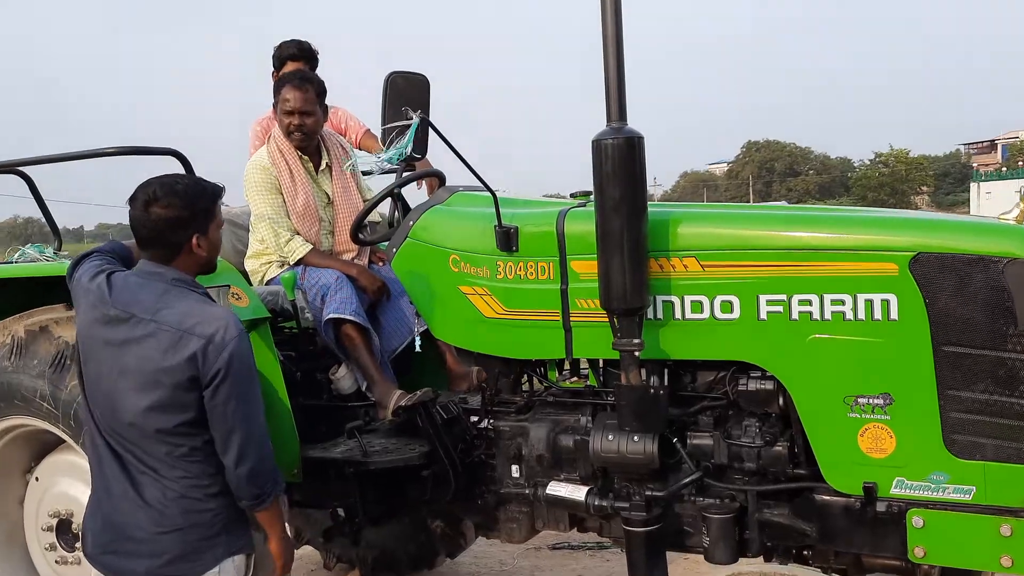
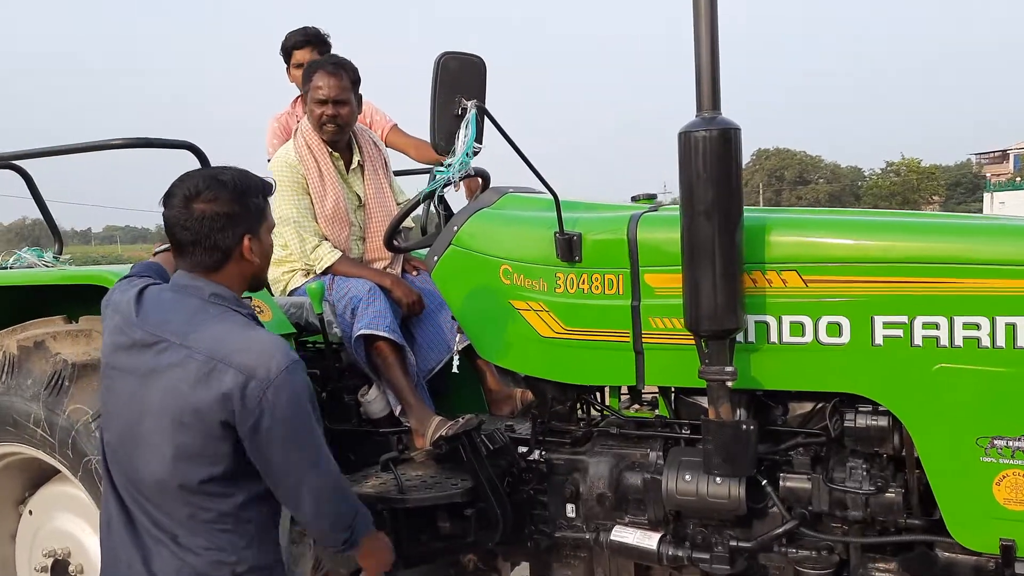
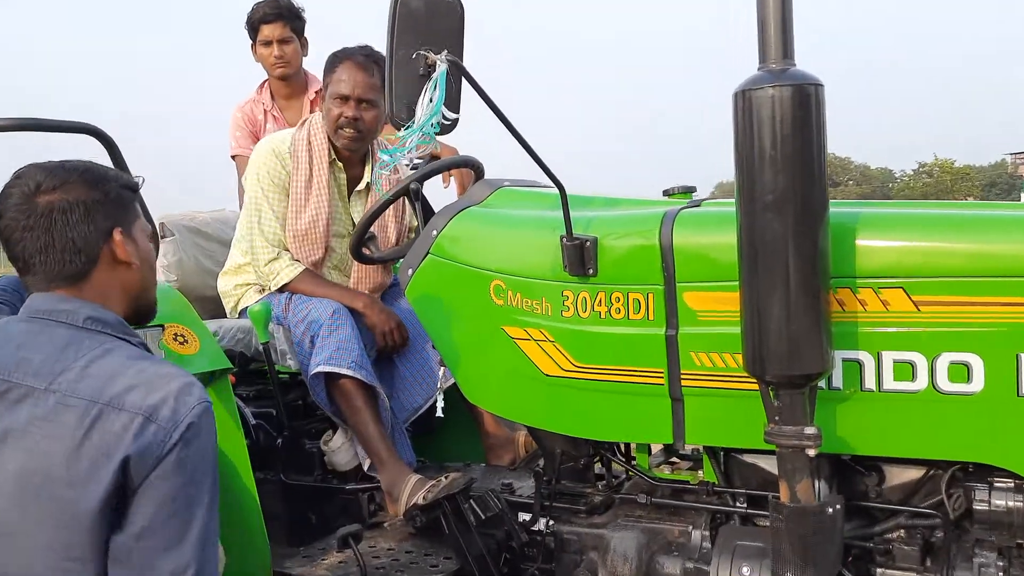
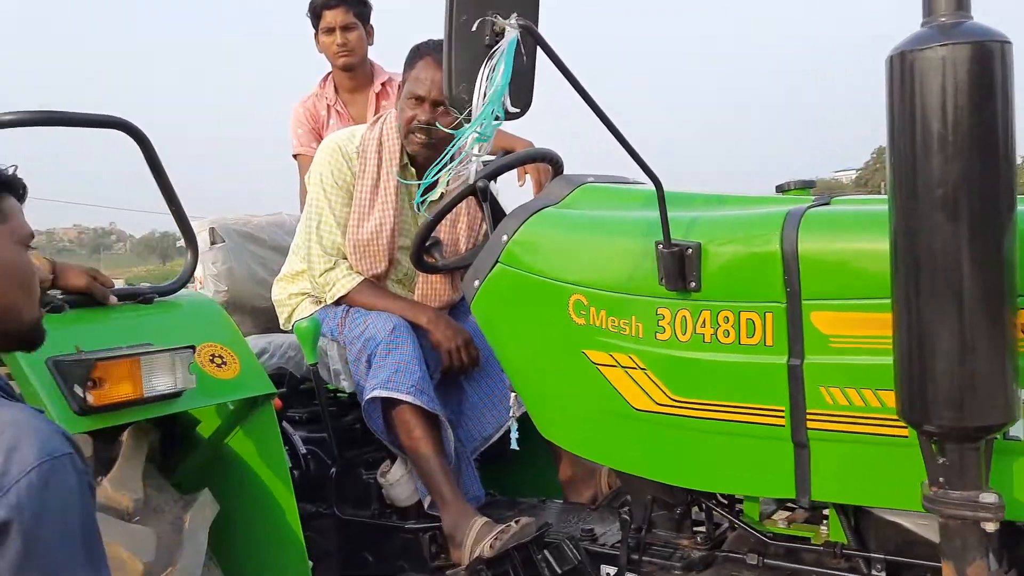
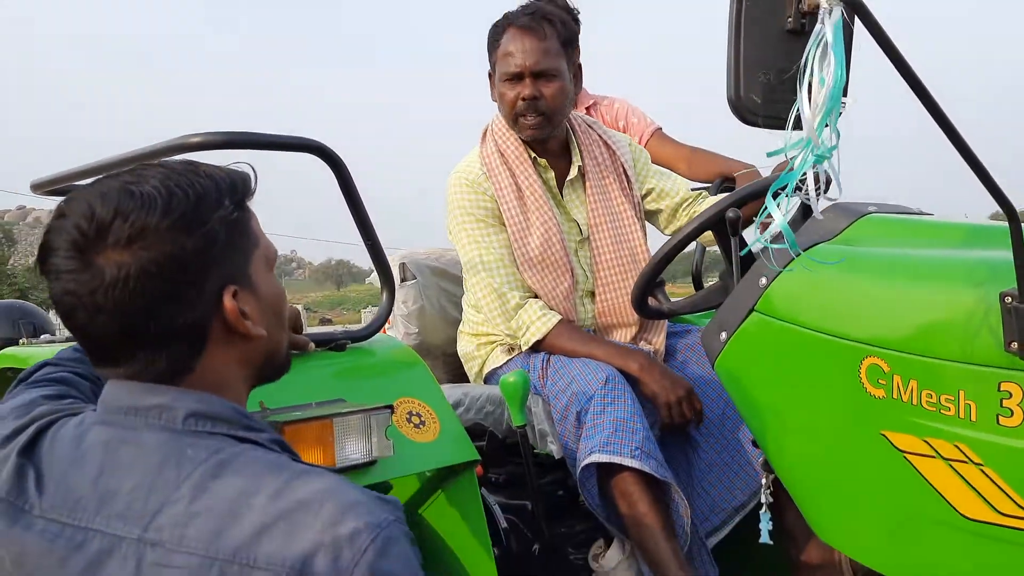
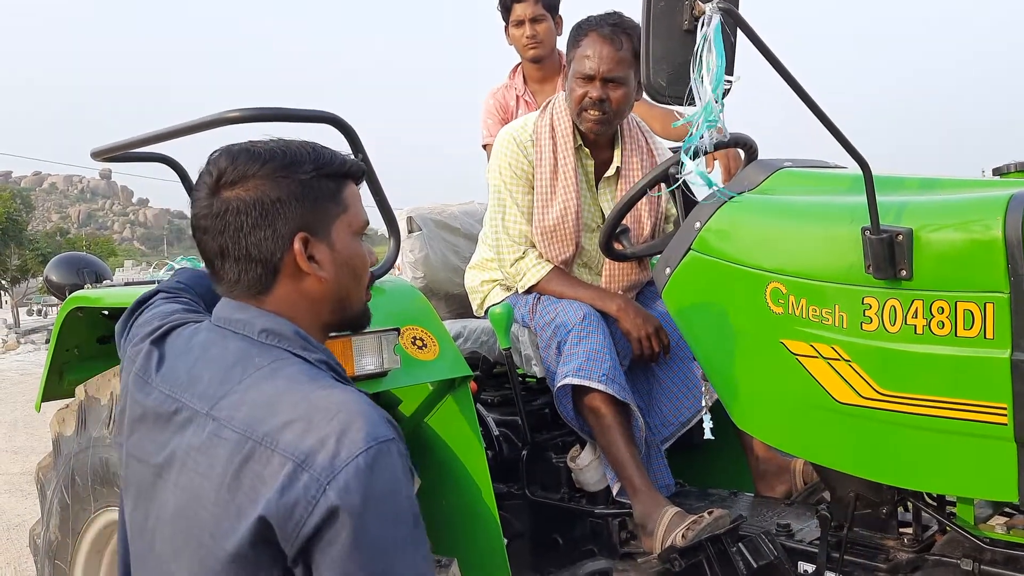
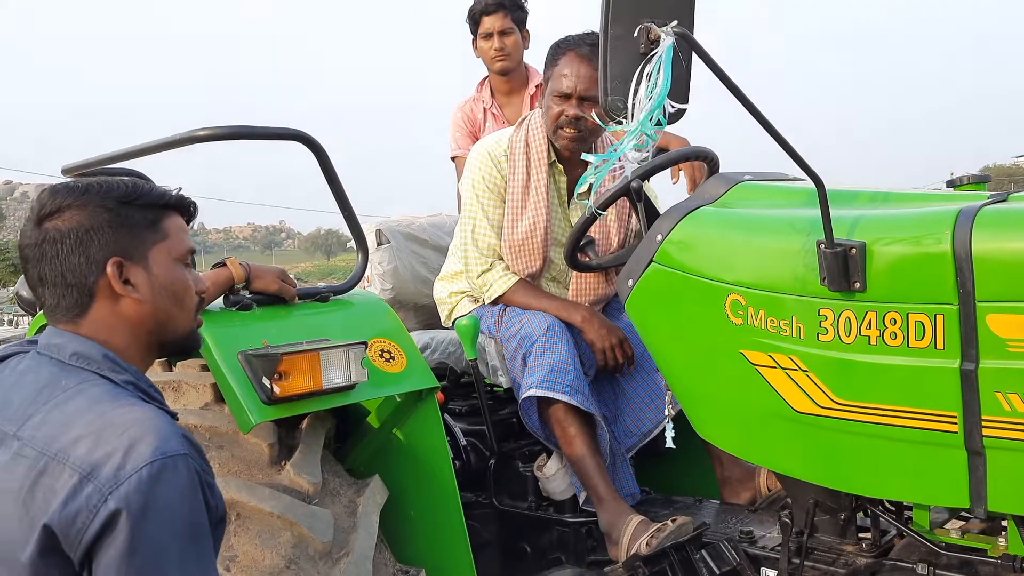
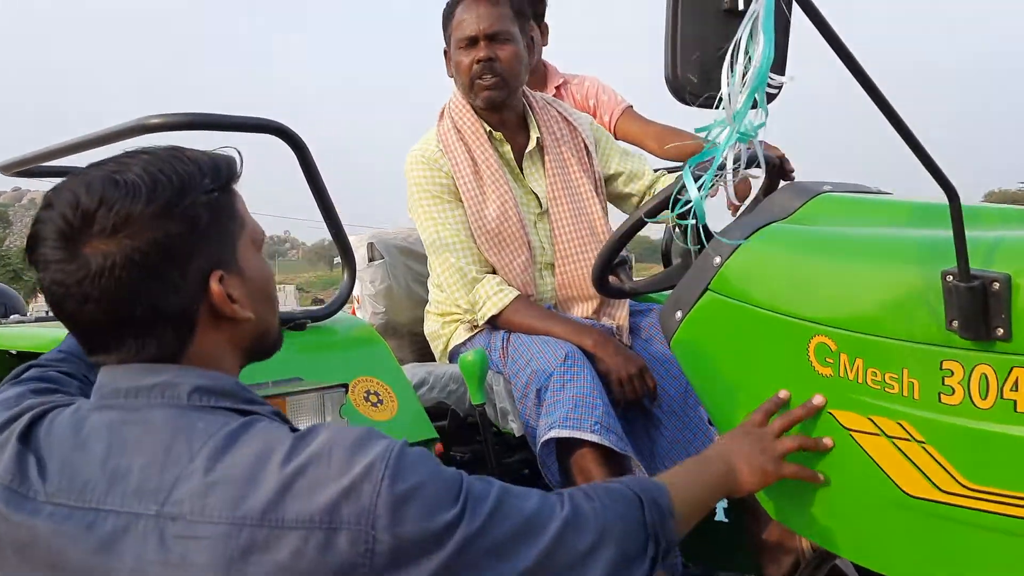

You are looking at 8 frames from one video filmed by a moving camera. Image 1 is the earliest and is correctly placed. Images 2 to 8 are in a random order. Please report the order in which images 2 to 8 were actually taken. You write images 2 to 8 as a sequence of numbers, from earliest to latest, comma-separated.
2, 3, 4, 7, 6, 8, 5
